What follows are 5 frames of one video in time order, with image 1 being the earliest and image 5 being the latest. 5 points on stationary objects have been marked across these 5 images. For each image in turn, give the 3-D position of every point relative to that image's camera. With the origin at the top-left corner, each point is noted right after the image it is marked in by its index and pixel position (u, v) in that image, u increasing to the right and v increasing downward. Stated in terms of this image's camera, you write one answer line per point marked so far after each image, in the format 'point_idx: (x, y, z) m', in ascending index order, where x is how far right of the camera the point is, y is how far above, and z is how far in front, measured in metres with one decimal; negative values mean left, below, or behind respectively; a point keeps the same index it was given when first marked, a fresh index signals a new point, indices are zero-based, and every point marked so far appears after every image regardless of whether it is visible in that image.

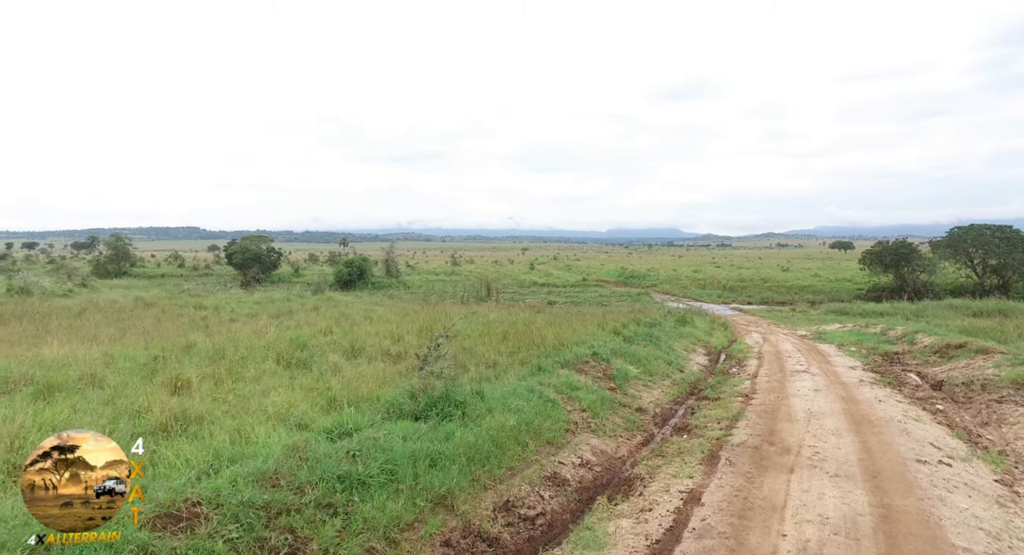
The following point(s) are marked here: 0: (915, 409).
0: (+8.0, -2.6, +13.3) m
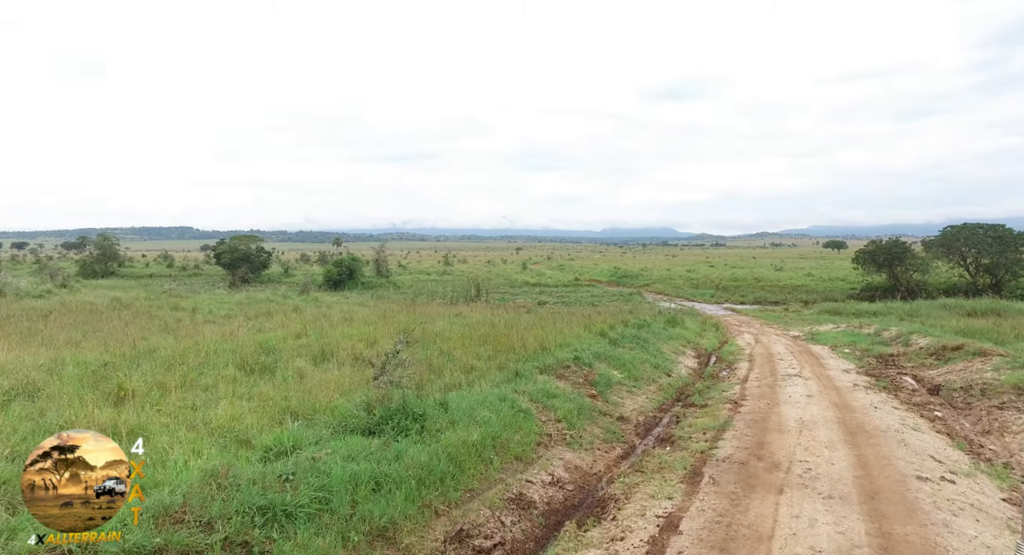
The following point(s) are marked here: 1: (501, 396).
0: (+7.5, -2.6, +12.6) m
1: (-0.2, -2.0, +11.1) m
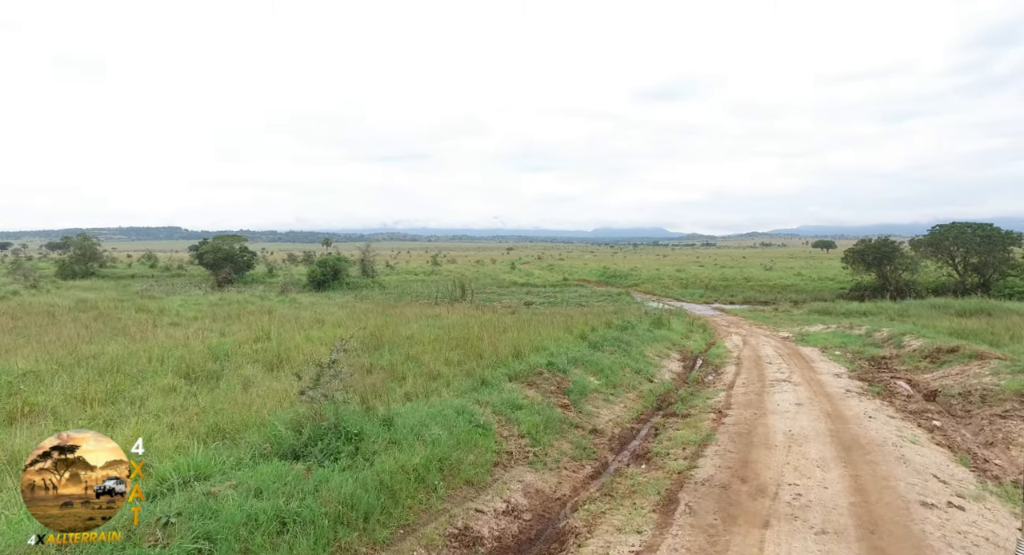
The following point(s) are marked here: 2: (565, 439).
0: (+6.9, -2.6, +11.6) m
1: (-0.8, -2.0, +10.0) m
2: (+0.8, -2.5, +10.2) m
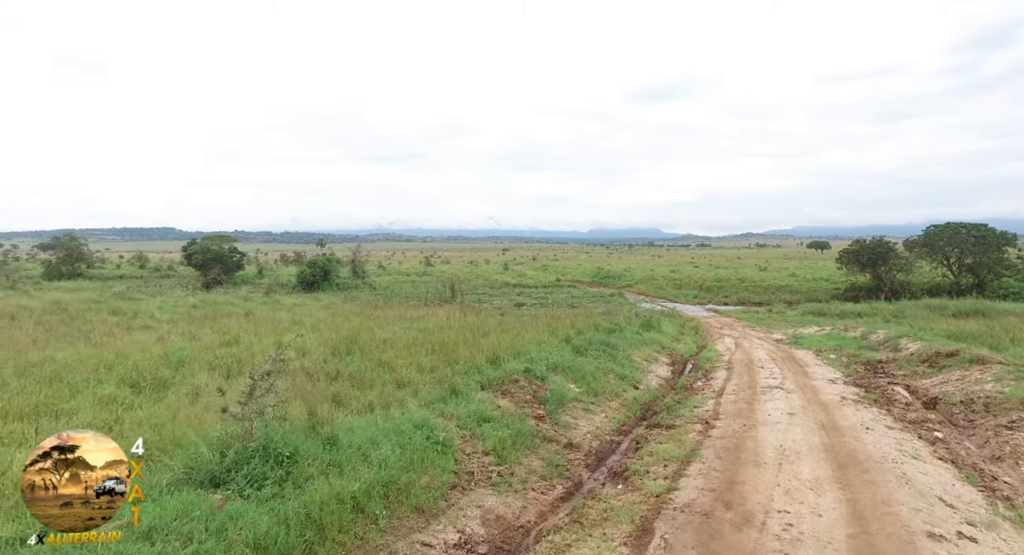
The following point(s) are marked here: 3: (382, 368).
0: (+6.4, -2.6, +10.8) m
1: (-1.3, -2.0, +9.1) m
2: (+0.3, -2.5, +9.4) m
3: (-2.8, -1.9, +14.5) m
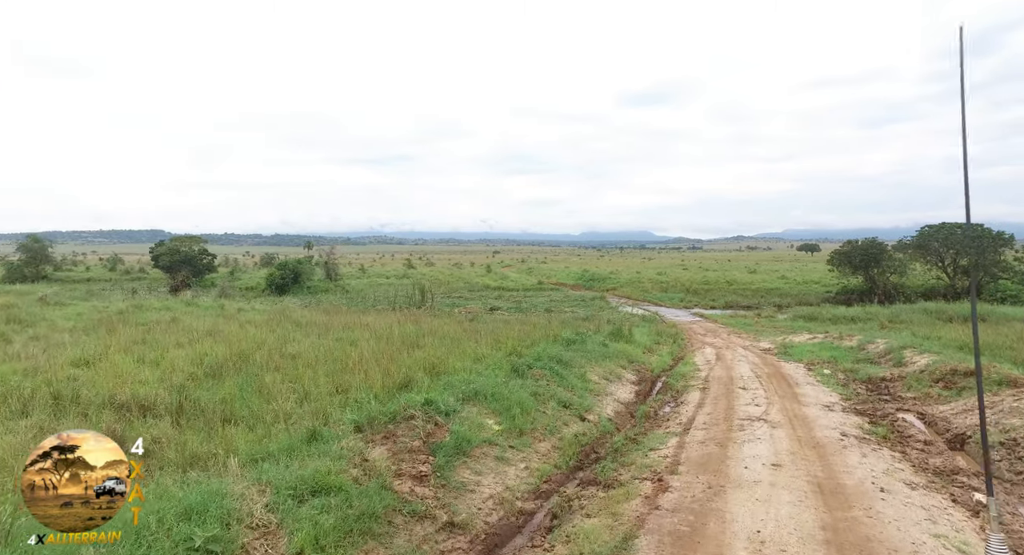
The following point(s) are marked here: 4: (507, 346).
0: (+4.9, -2.6, +7.6) m
1: (-2.8, -2.0, +5.8) m
2: (-1.2, -2.5, +6.1) m
3: (-4.4, -2.0, +11.2) m
4: (-0.2, -1.7, +16.8) m
